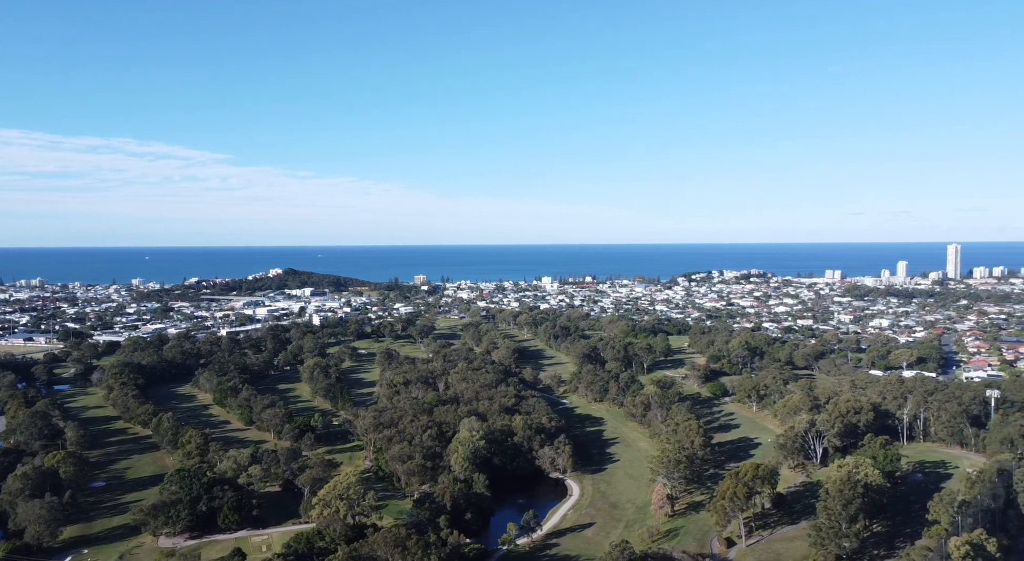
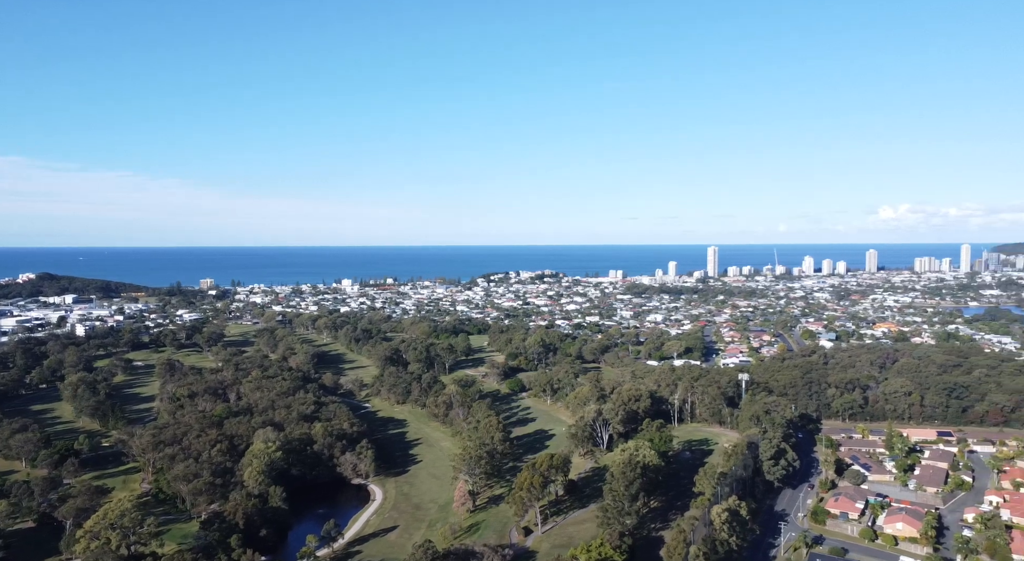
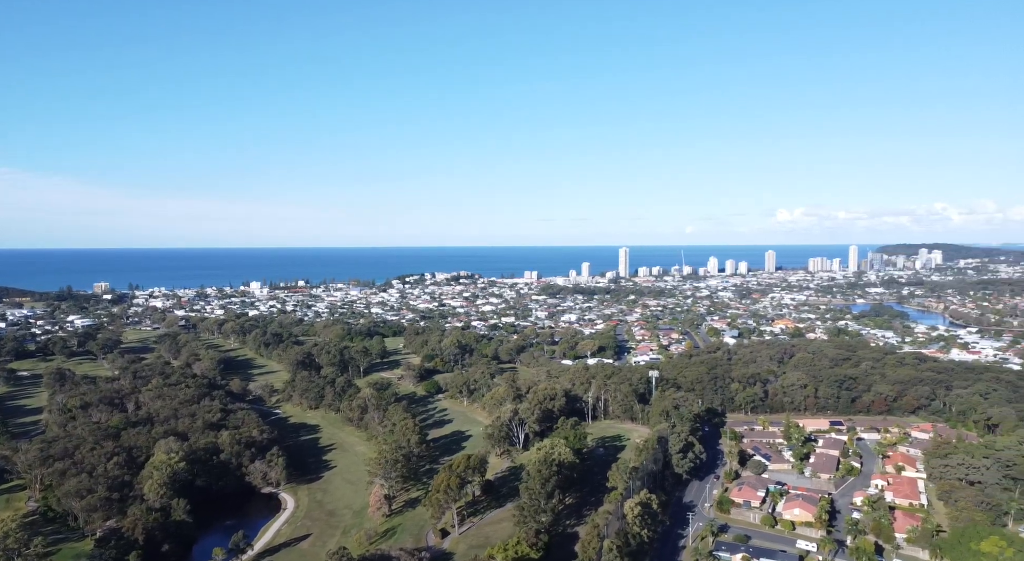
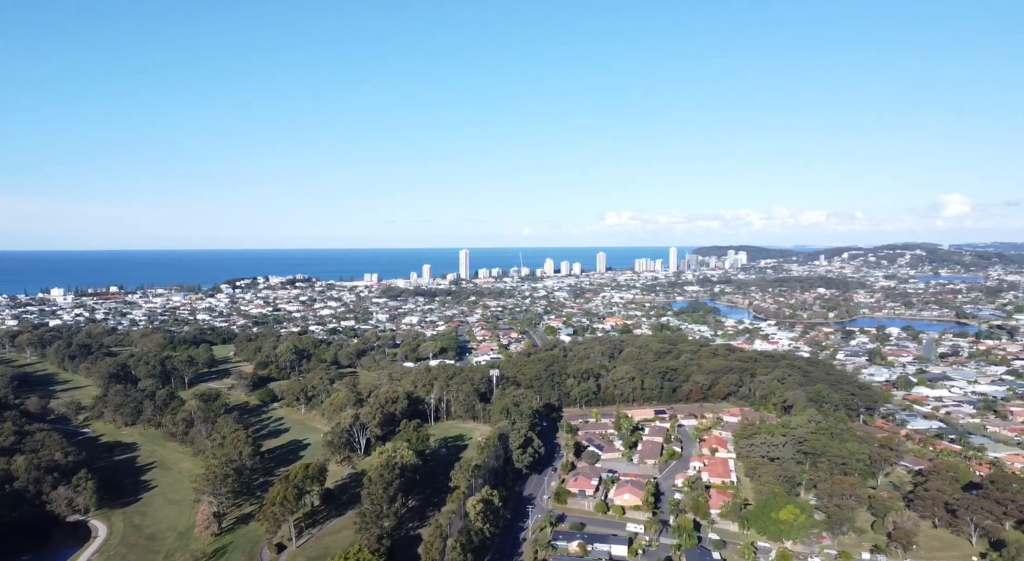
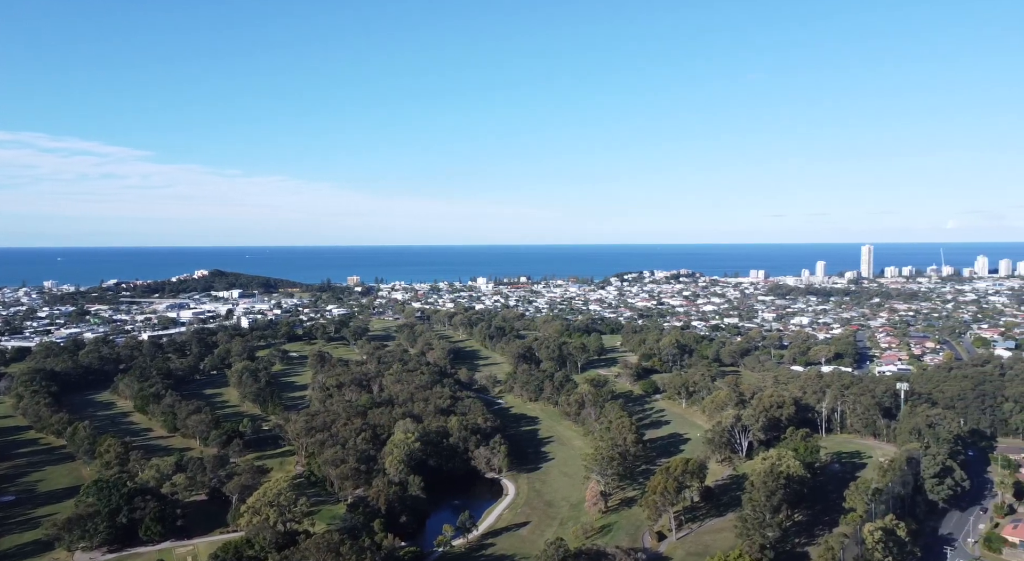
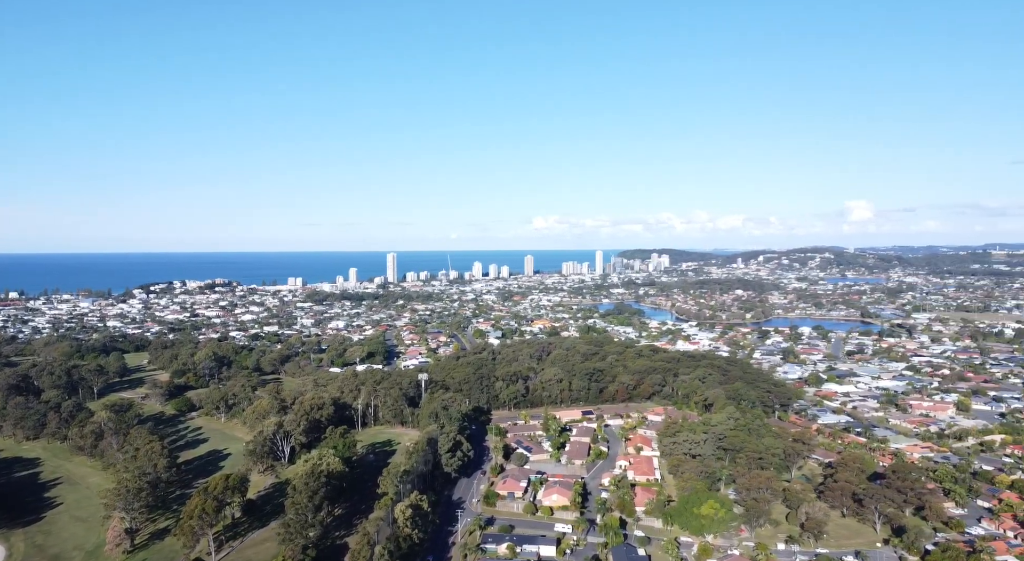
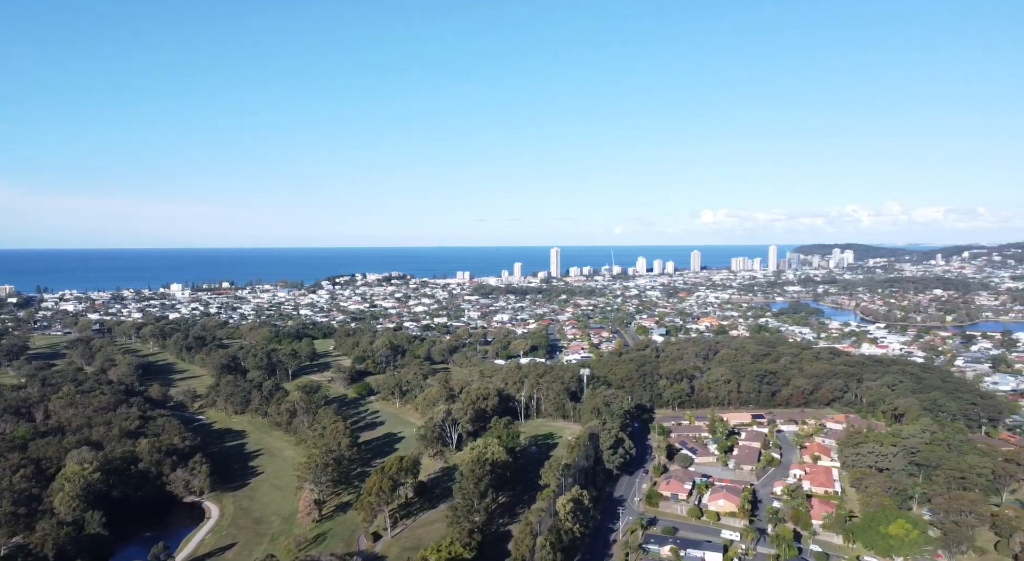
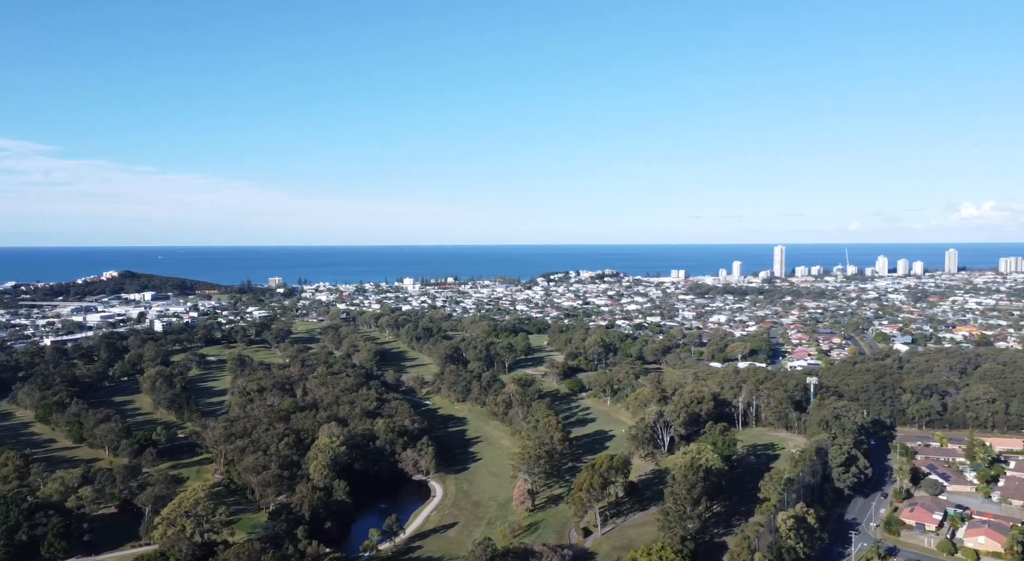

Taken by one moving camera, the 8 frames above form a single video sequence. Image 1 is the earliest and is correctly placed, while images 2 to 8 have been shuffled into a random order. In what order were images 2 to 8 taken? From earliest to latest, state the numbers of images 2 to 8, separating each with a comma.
5, 8, 2, 3, 7, 4, 6
